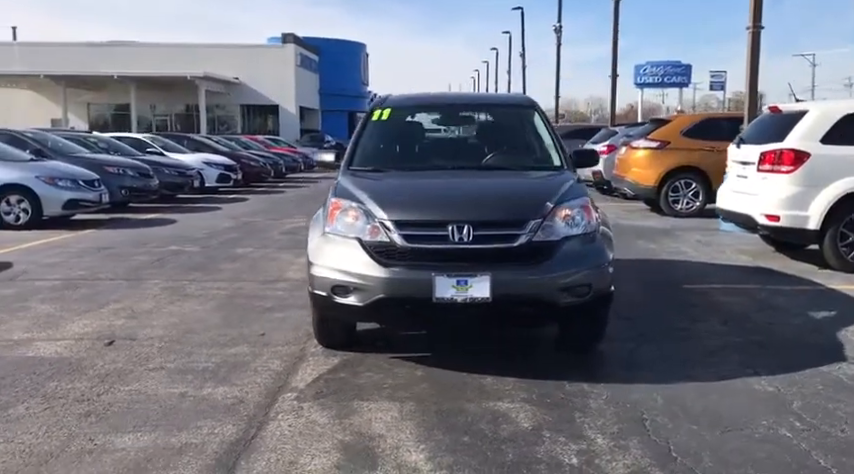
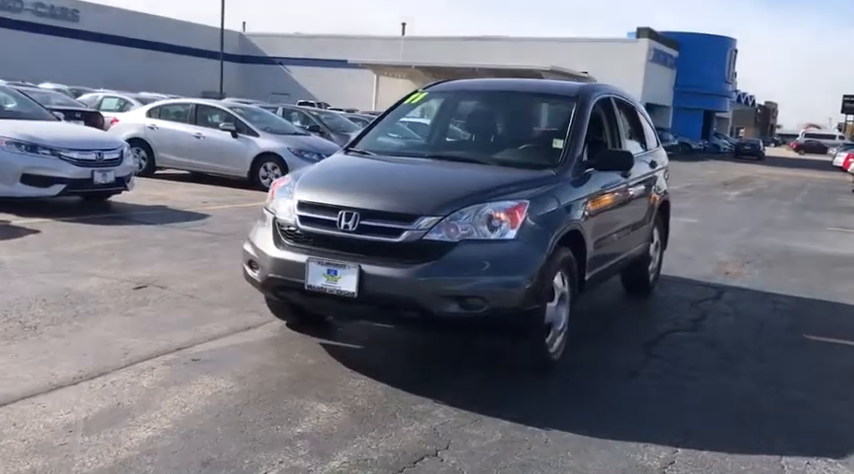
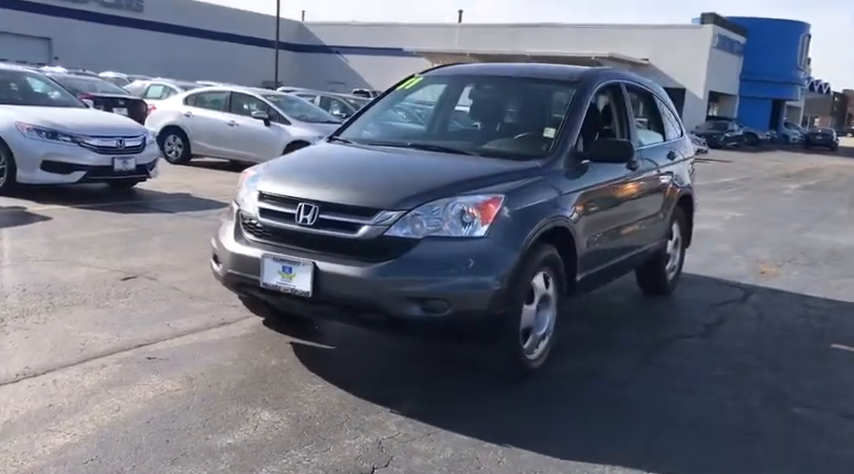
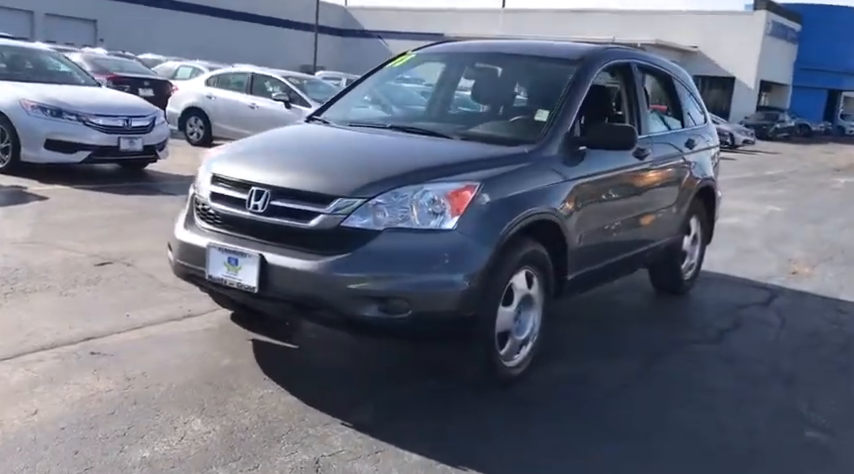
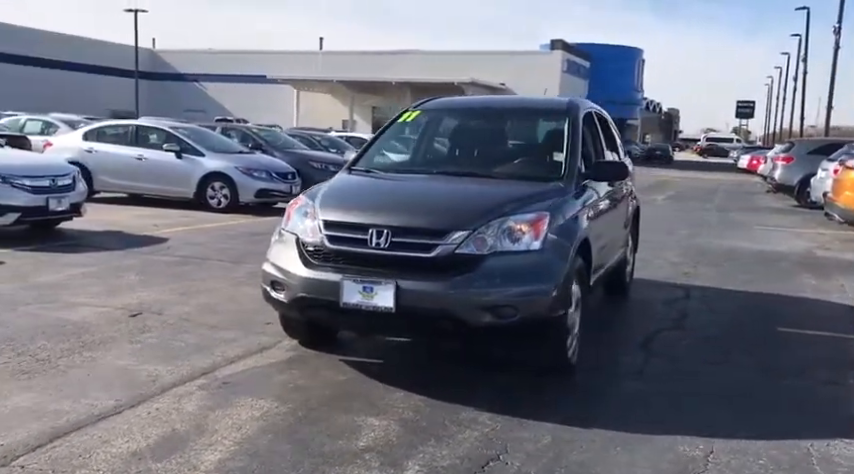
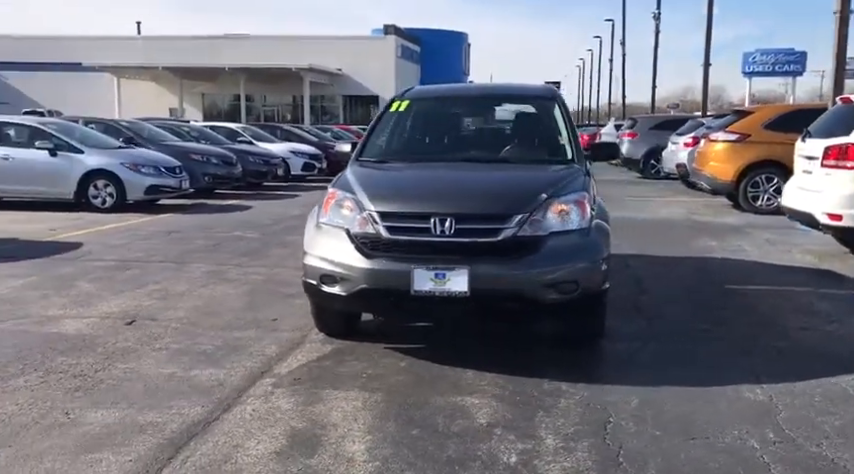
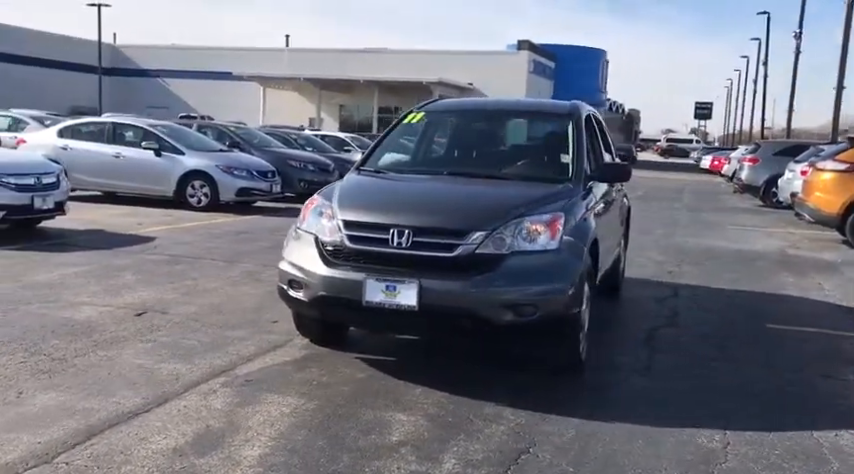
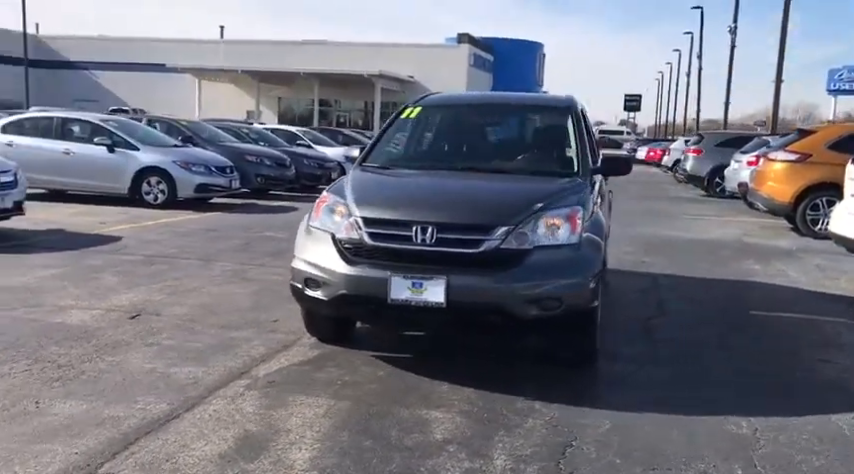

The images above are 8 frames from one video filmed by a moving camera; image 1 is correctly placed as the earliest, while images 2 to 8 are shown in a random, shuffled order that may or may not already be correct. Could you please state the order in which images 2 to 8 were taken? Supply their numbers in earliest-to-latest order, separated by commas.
6, 8, 7, 5, 2, 3, 4
